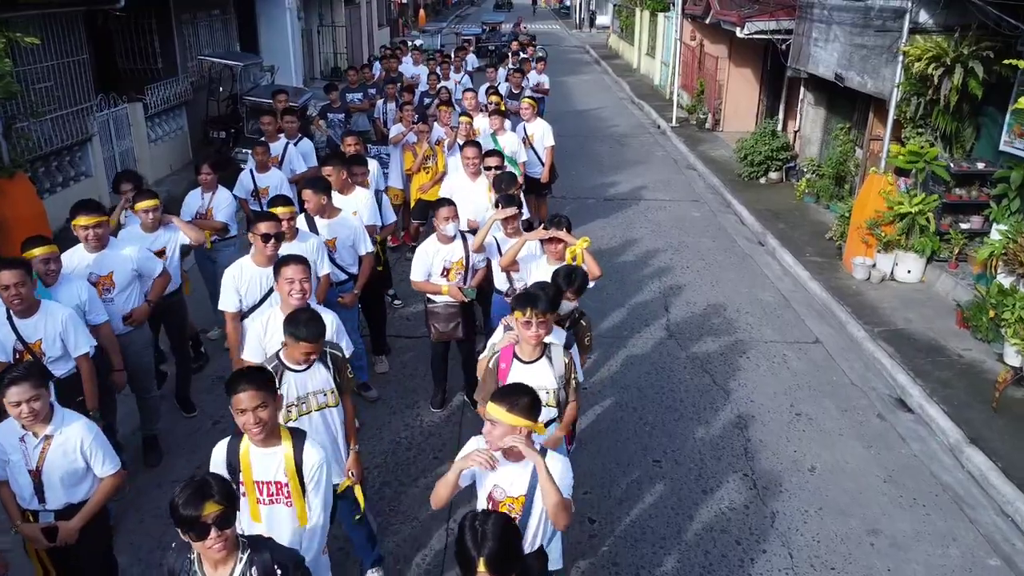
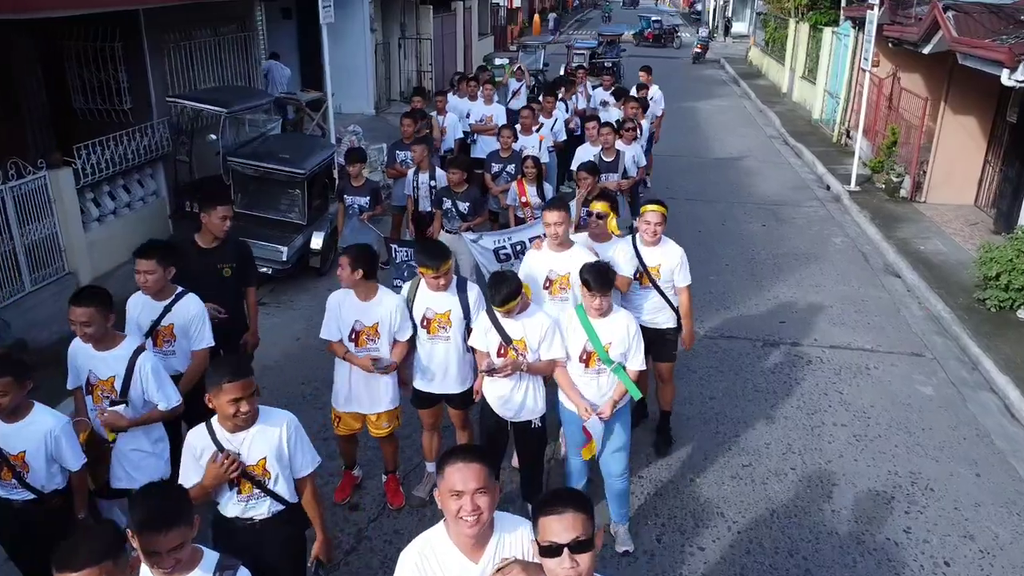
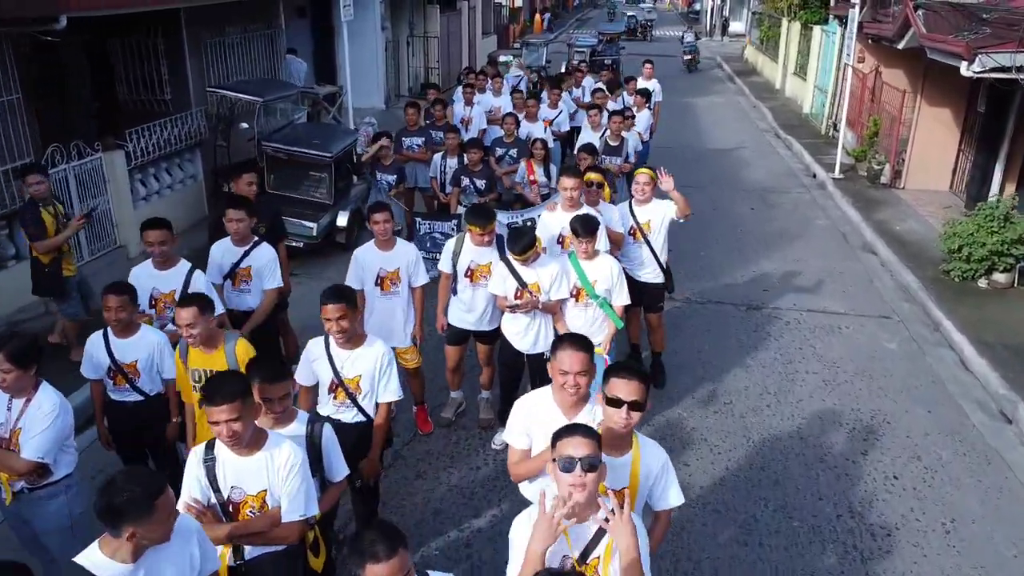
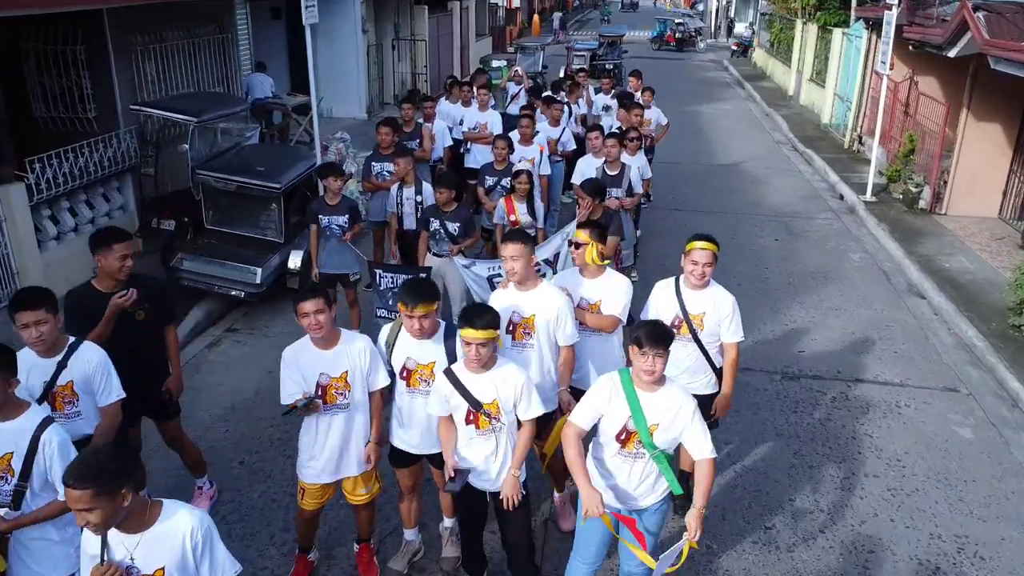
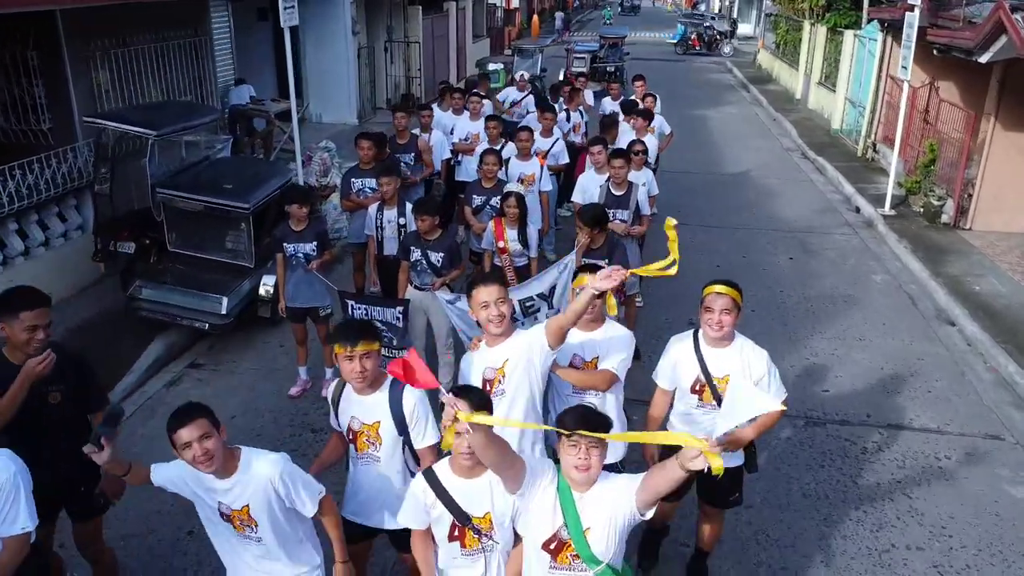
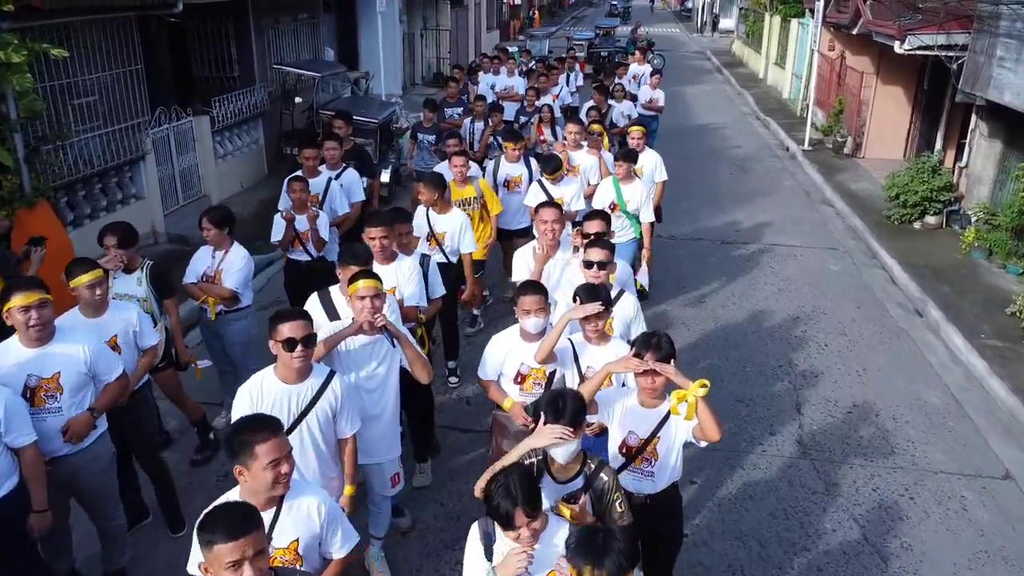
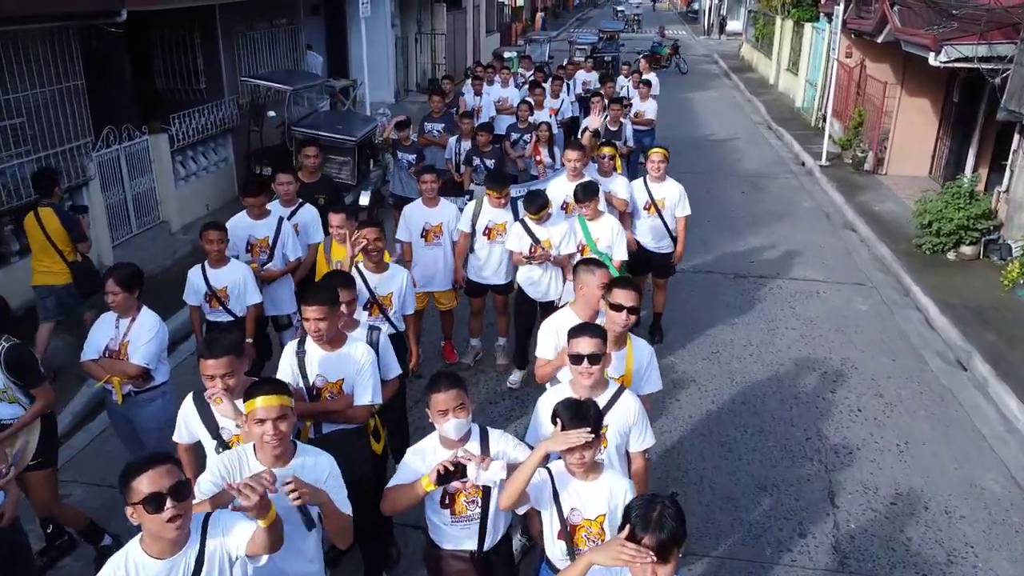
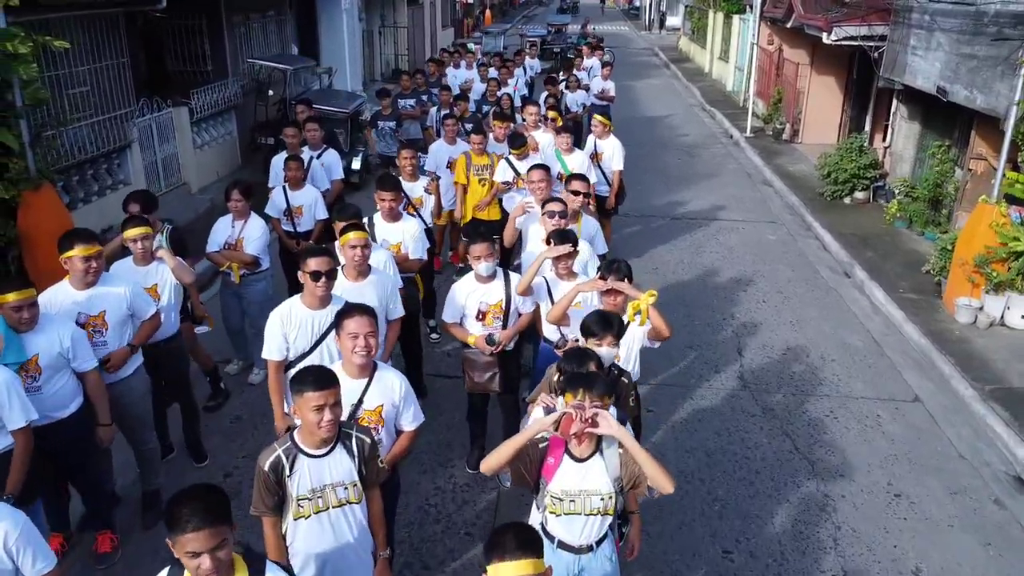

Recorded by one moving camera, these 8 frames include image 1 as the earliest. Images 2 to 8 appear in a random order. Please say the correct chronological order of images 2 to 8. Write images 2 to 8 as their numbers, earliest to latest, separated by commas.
8, 6, 7, 3, 2, 4, 5
